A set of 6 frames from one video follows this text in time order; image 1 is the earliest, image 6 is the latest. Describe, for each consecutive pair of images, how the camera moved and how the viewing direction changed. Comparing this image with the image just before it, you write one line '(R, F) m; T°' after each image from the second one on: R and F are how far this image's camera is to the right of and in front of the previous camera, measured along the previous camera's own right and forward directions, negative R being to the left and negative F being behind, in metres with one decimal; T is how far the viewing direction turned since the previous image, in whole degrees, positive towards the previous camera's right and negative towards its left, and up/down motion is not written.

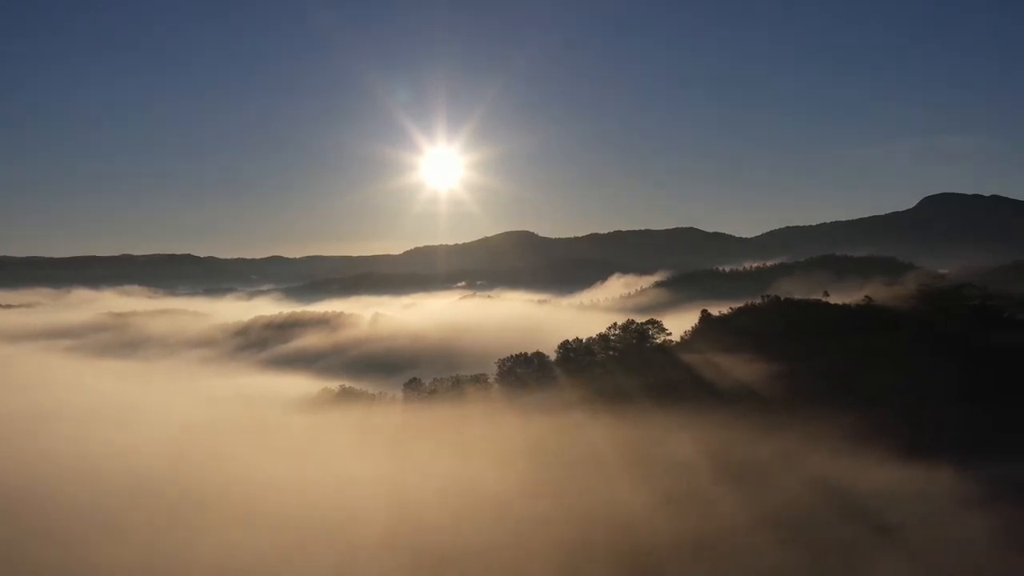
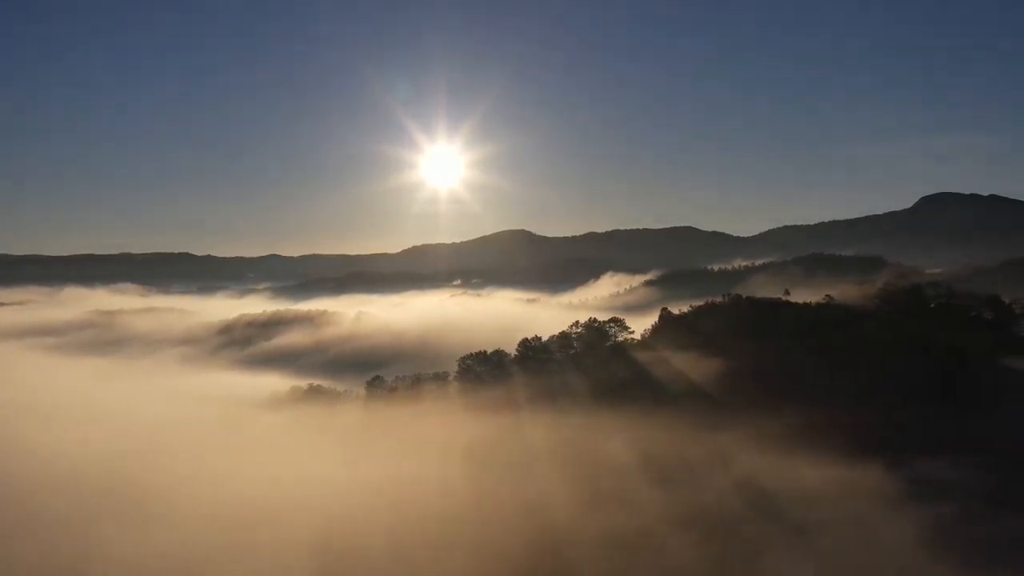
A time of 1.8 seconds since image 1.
(+4.9, +0.5) m; 0°
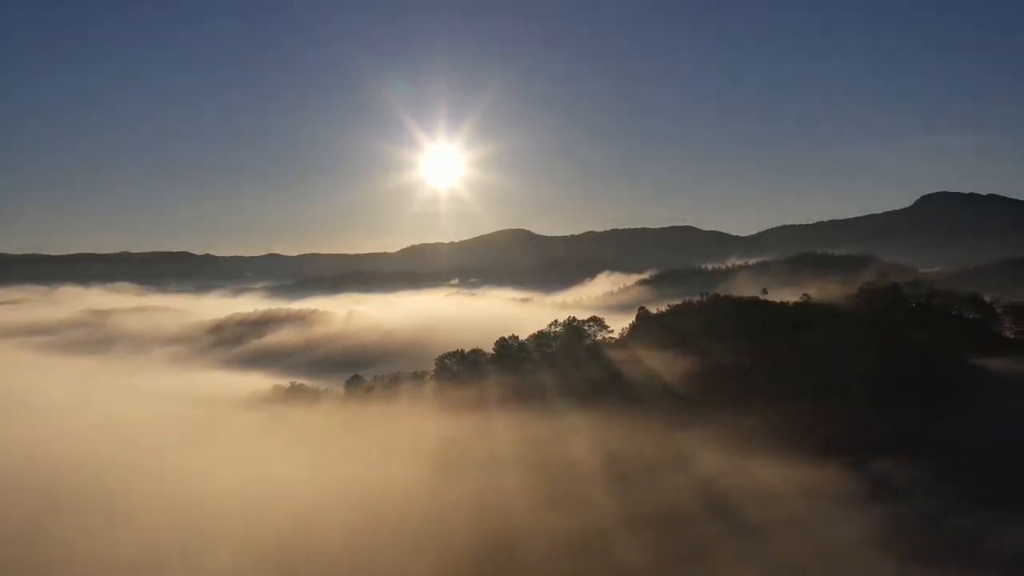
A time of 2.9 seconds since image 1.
(+2.7, +0.3) m; 0°
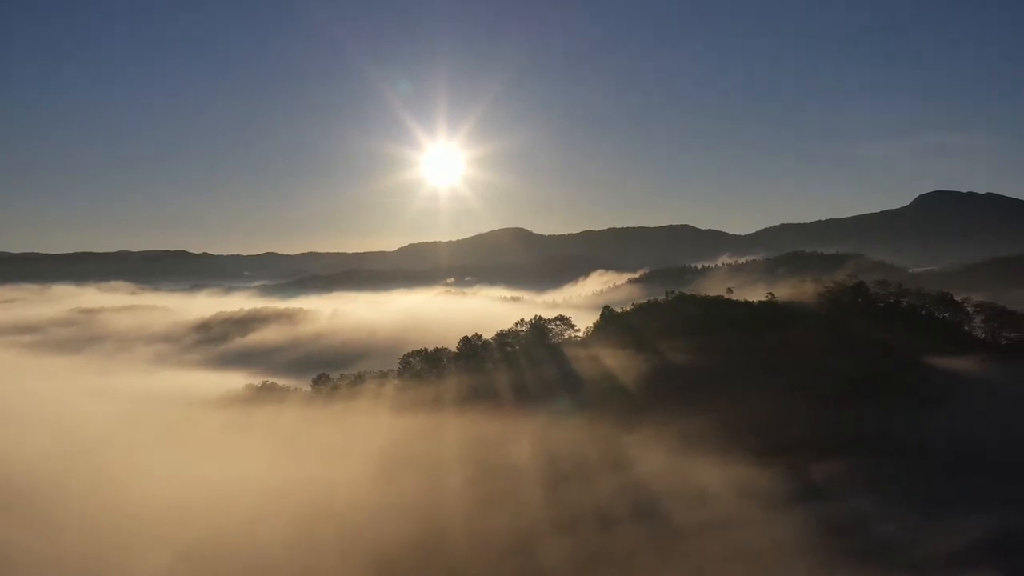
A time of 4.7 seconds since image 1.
(+4.3, +0.4) m; 0°
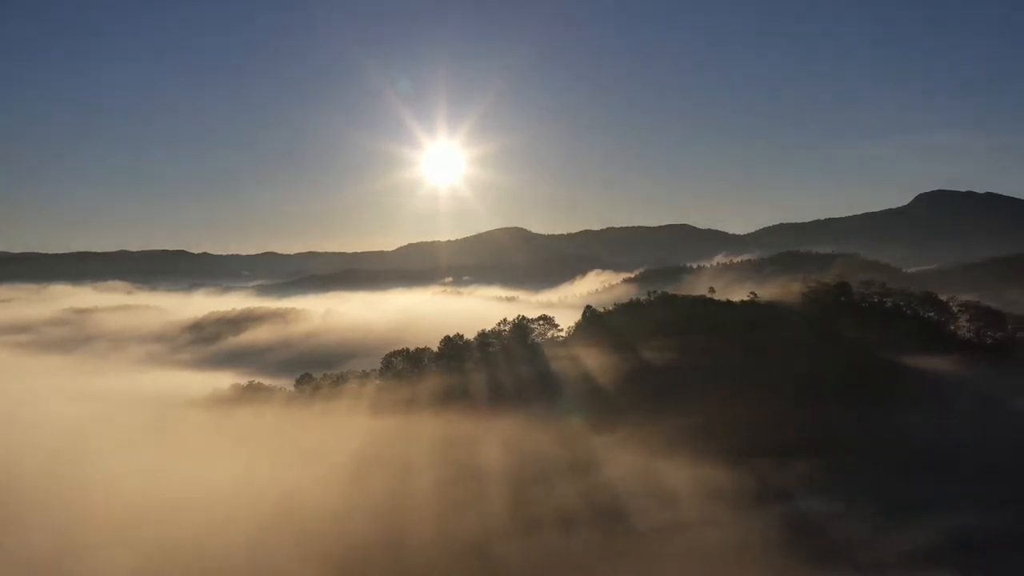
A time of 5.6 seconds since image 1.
(+2.2, +0.2) m; 0°
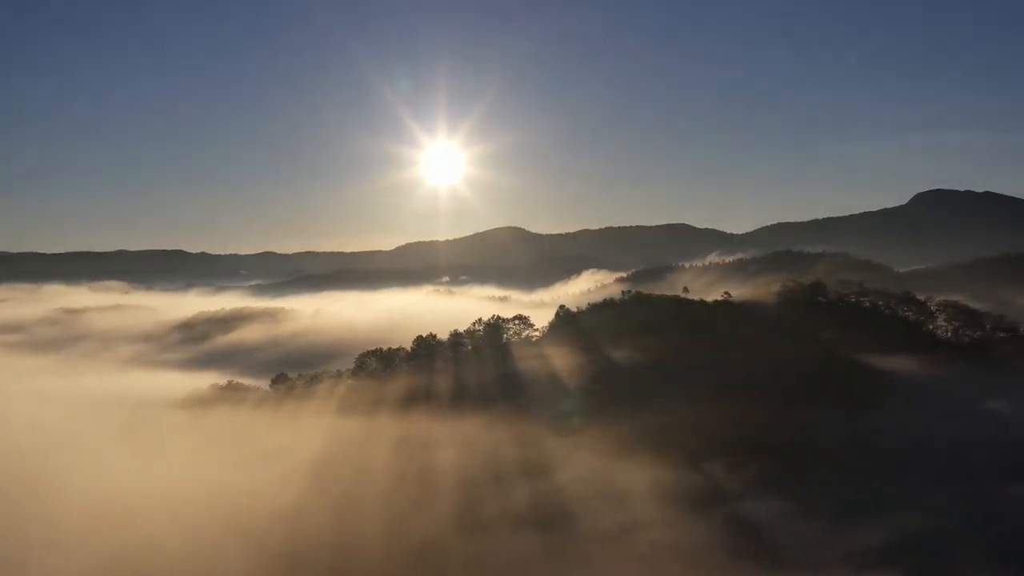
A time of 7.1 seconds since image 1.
(+3.2, +0.3) m; 0°
